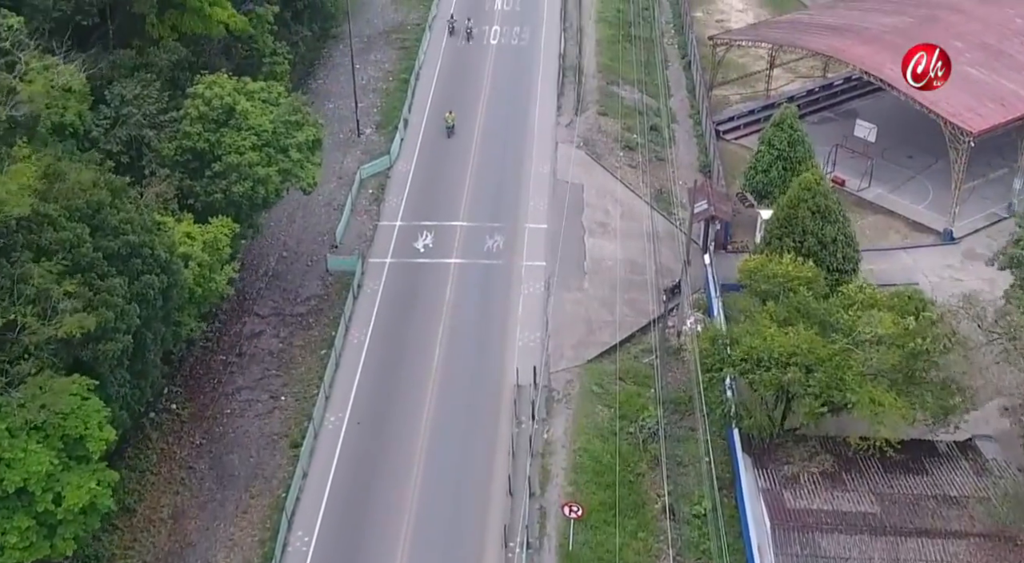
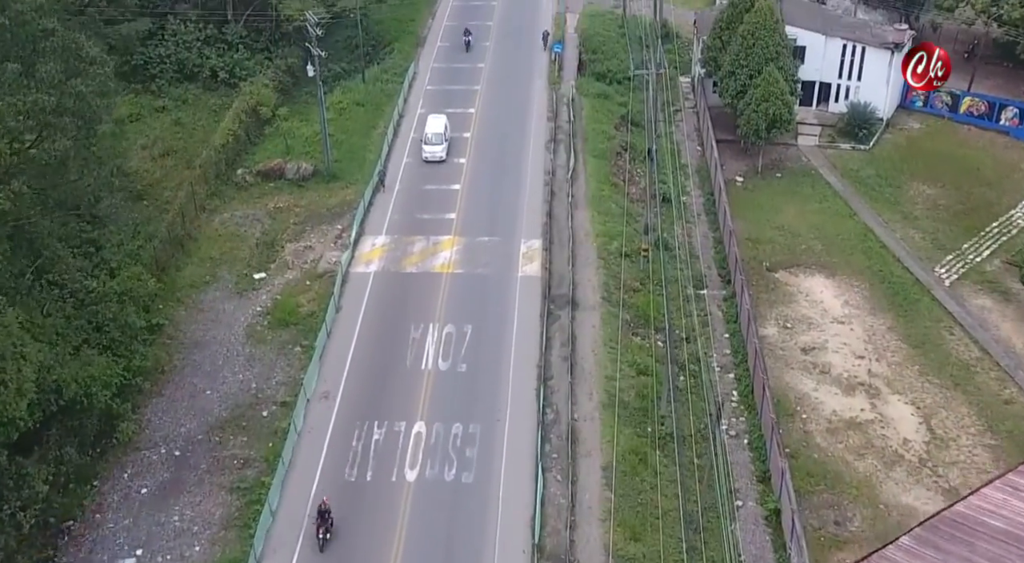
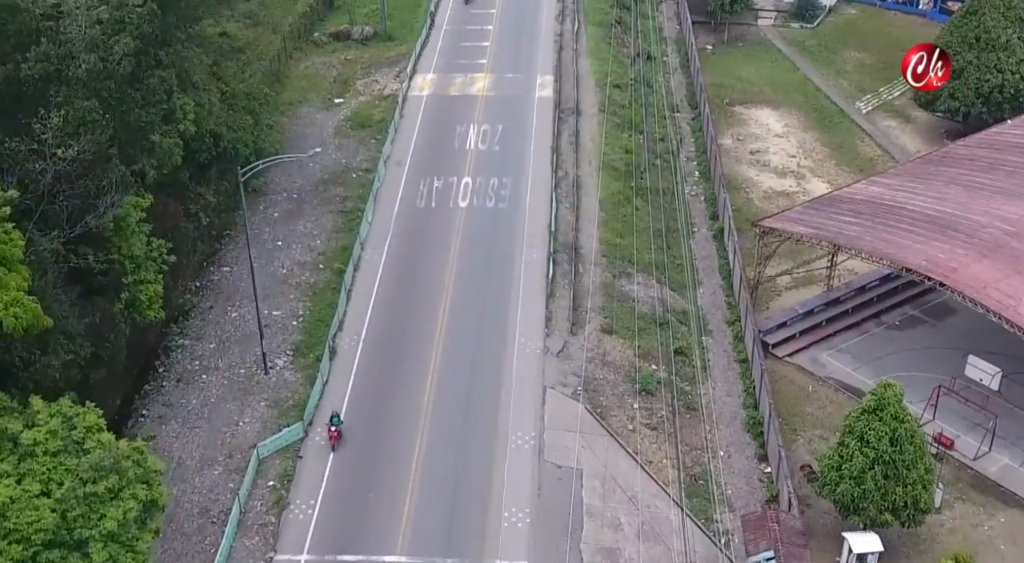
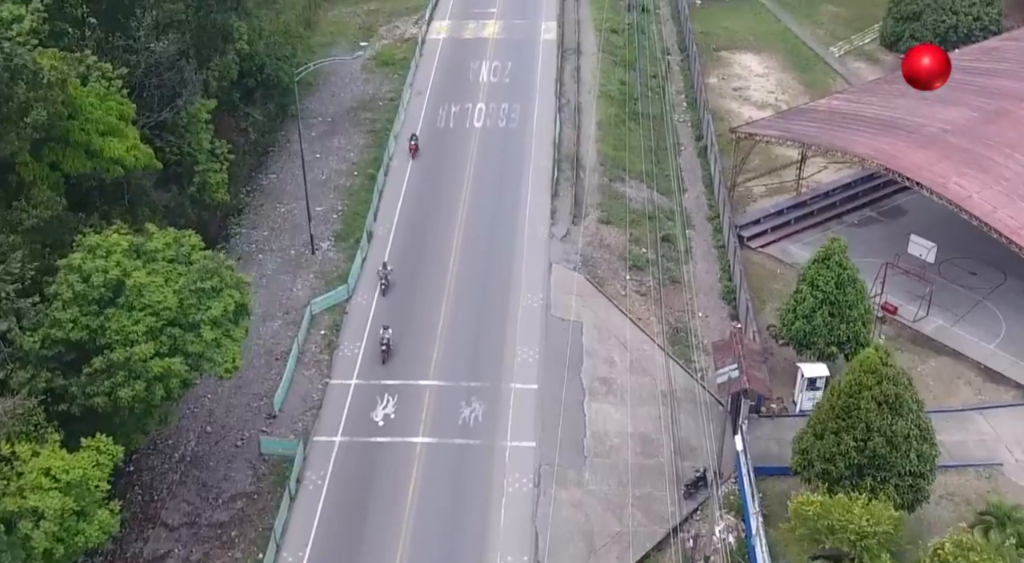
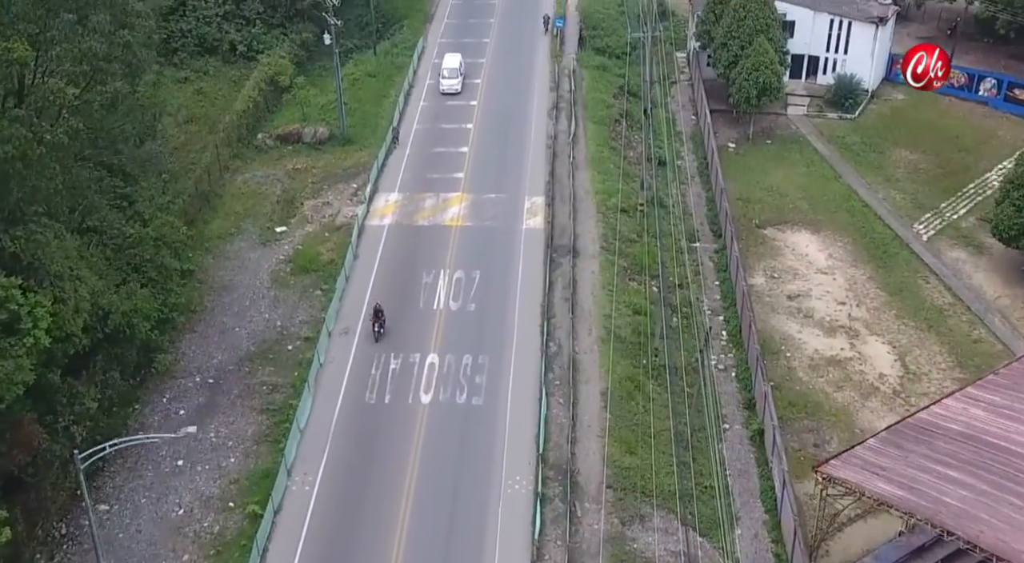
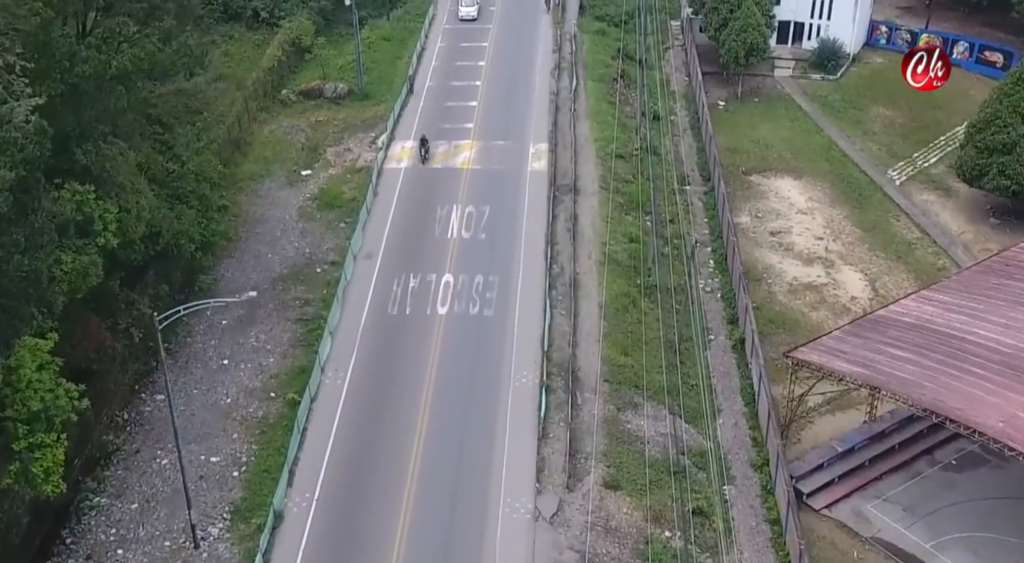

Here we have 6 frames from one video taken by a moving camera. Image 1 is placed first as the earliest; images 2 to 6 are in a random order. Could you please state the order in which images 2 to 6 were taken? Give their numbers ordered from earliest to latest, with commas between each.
4, 3, 6, 5, 2
